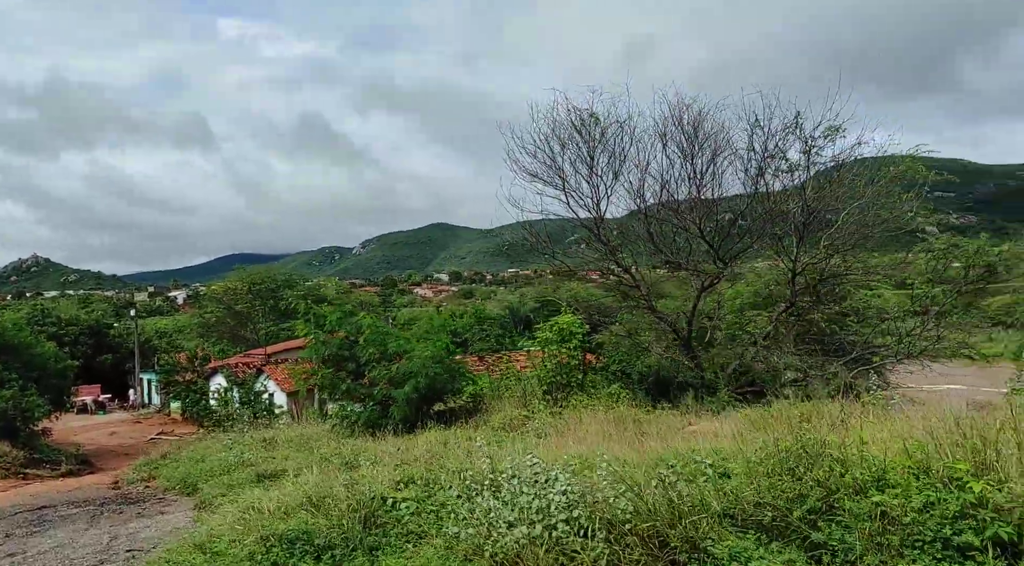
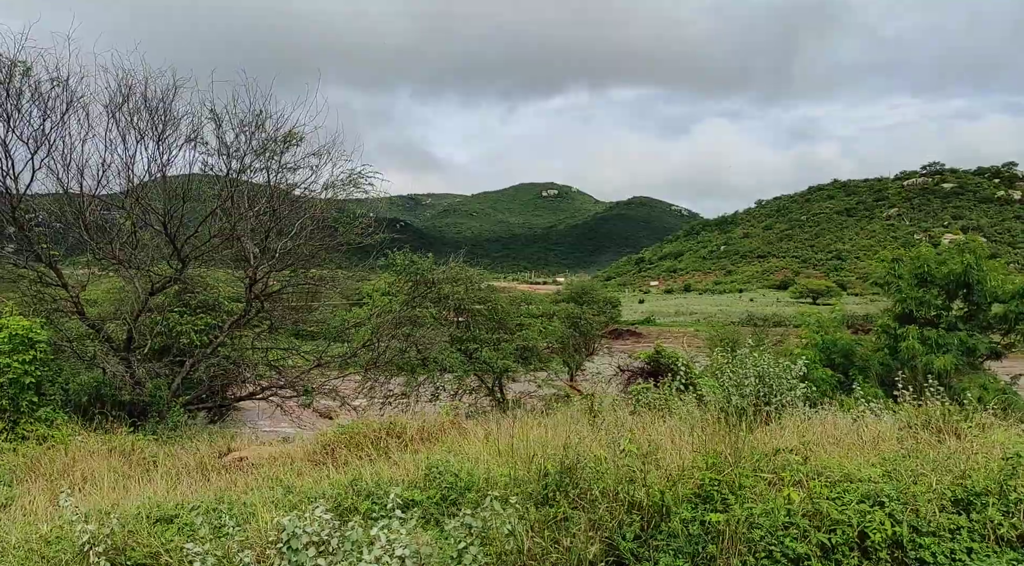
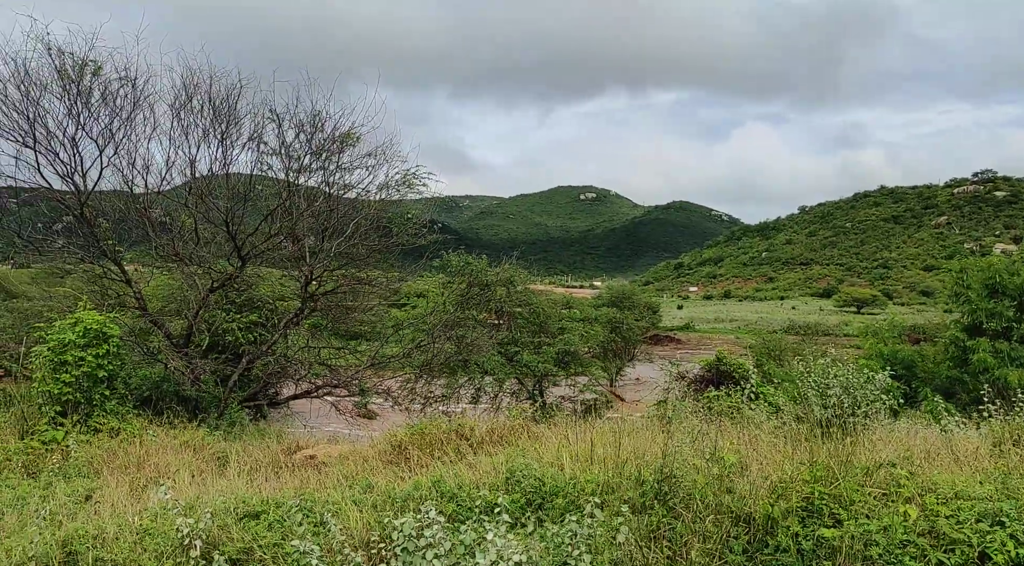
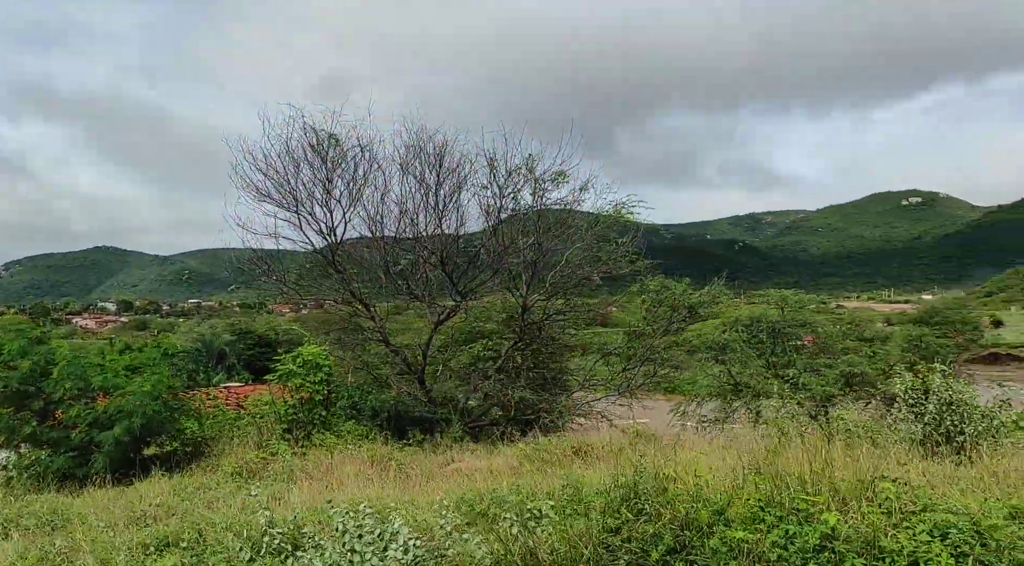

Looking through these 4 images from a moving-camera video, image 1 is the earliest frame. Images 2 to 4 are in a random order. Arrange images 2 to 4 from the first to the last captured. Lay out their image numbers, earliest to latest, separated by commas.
4, 2, 3
